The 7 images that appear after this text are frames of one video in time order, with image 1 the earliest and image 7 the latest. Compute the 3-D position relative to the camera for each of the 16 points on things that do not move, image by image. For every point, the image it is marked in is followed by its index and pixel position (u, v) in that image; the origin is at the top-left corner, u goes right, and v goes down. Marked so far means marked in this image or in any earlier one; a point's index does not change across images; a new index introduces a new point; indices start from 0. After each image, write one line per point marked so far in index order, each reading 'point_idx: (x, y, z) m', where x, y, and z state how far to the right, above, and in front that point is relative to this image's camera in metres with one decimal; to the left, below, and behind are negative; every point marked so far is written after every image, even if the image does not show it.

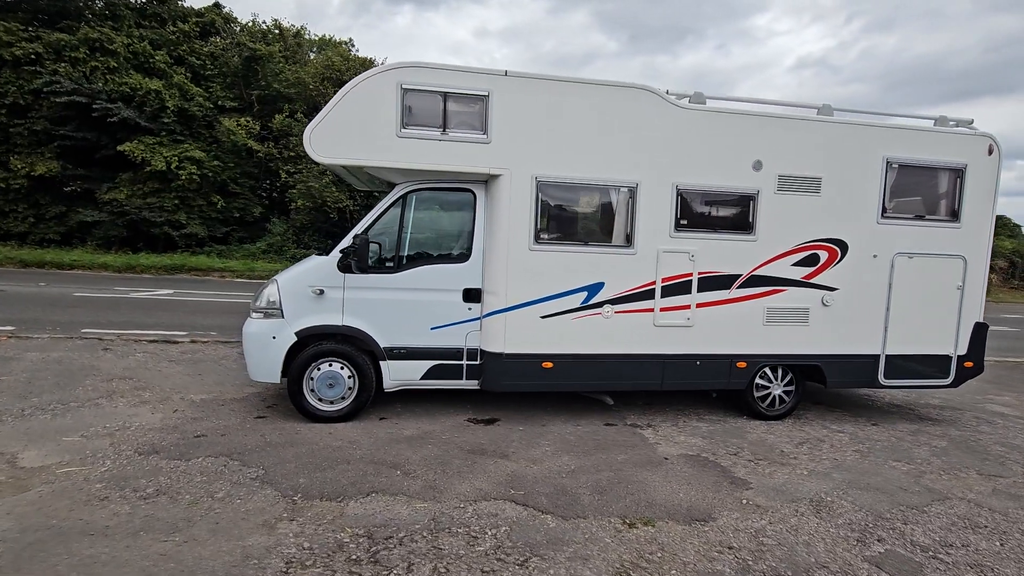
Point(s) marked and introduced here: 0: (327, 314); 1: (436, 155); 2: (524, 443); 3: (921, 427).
0: (-1.6, -0.2, +4.6) m
1: (-0.6, +1.2, +4.4) m
2: (+0.1, -1.3, +4.4) m
3: (+4.4, -1.5, +5.5) m
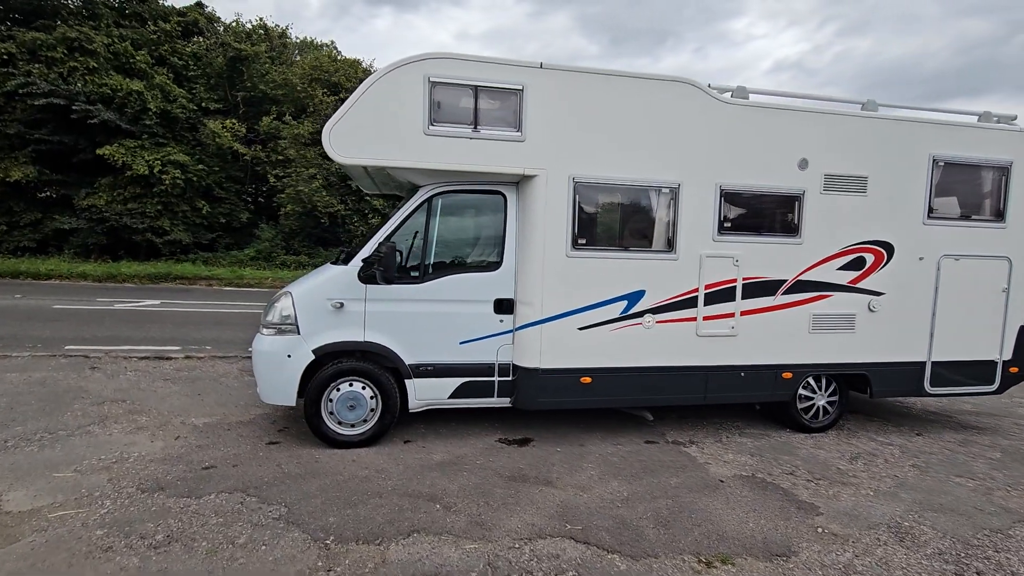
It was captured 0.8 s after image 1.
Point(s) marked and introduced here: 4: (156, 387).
0: (-1.3, -0.3, +4.2) m
1: (-0.3, +1.1, +4.1) m
2: (+0.4, -1.4, +4.0) m
3: (+4.7, -1.5, +5.3) m
4: (-3.9, -1.1, +5.6) m
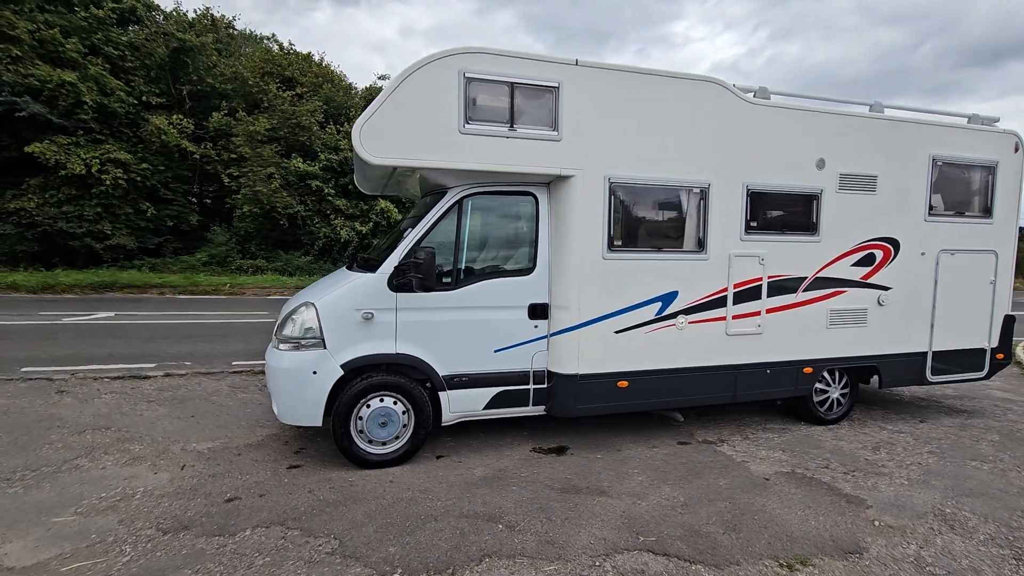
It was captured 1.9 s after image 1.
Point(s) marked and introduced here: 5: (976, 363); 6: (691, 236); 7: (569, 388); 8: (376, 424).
0: (-1.0, -0.4, +3.9) m
1: (-0.1, +1.0, +3.9) m
2: (+0.8, -1.4, +3.9) m
3: (+4.9, -1.4, +5.6) m
4: (-3.7, -1.2, +5.1) m
5: (+5.0, -0.8, +5.5) m
6: (+1.6, +0.5, +4.4) m
7: (+0.5, -0.8, +4.2) m
8: (-1.1, -1.0, +4.0) m
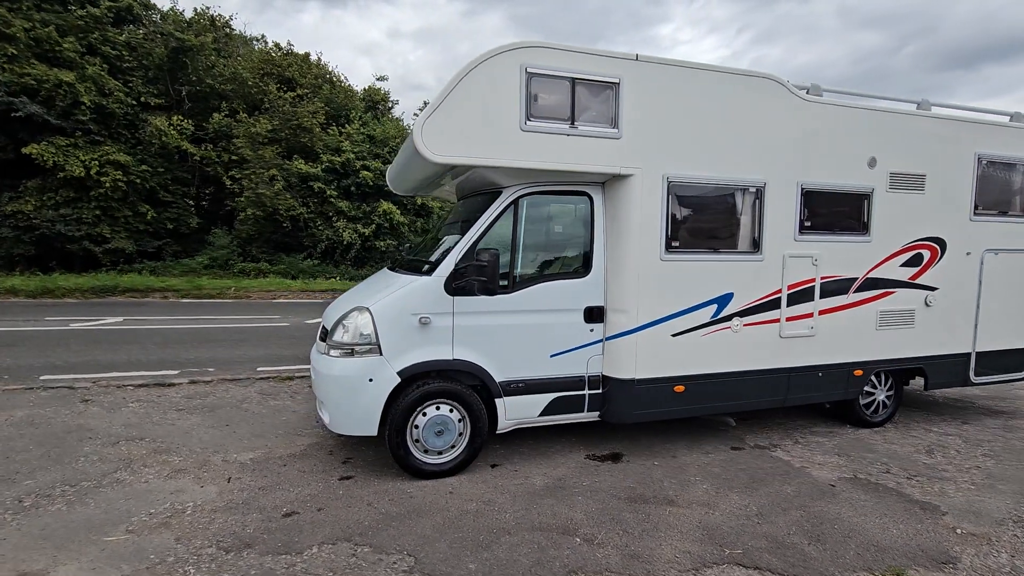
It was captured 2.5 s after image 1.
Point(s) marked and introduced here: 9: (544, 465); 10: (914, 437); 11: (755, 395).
0: (-0.6, -0.4, +3.8) m
1: (+0.4, +1.0, +3.8) m
2: (+1.2, -1.5, +3.8) m
3: (+5.3, -1.4, +5.5) m
4: (-3.3, -1.3, +4.9) m
5: (+5.5, -0.8, +5.5) m
6: (+2.0, +0.4, +4.3) m
7: (+0.9, -0.8, +4.1) m
8: (-0.6, -1.1, +3.8) m
9: (+0.3, -1.4, +4.0) m
10: (+3.9, -1.4, +5.0) m
11: (+2.1, -0.9, +4.5) m
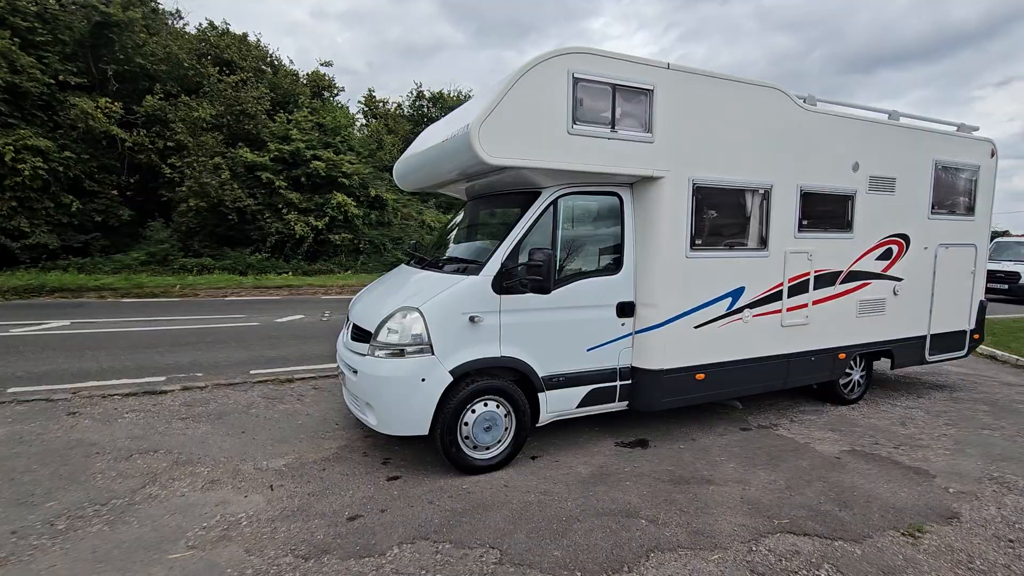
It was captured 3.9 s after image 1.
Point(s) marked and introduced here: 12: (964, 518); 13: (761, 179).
0: (-0.2, -0.4, +3.8) m
1: (+0.7, +1.0, +3.9) m
2: (+1.6, -1.4, +4.1) m
3: (+5.4, -1.3, +6.3) m
4: (-3.0, -1.3, +4.7) m
5: (+5.6, -0.7, +6.3) m
6: (+2.2, +0.5, +4.7) m
7: (+1.2, -0.8, +4.4) m
8: (-0.2, -1.1, +3.9) m
9: (+0.6, -1.4, +4.2) m
10: (+4.1, -1.4, +5.6) m
11: (+2.4, -0.9, +4.9) m
12: (+3.0, -1.5, +3.4) m
13: (+2.3, +1.0, +4.6) m
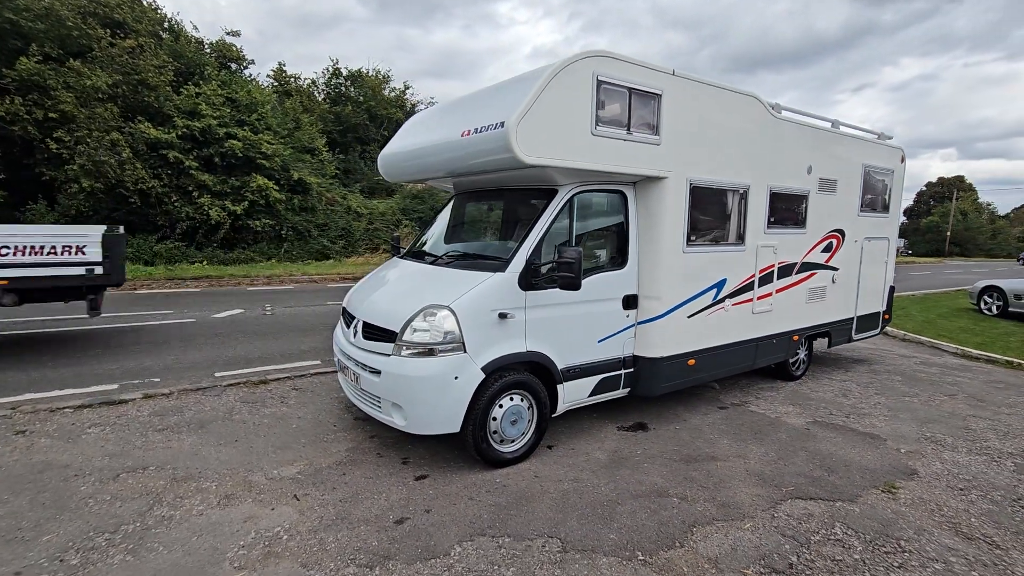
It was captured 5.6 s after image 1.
0: (0.0, -0.4, +3.9) m
1: (+0.9, +1.1, +4.1) m
2: (+1.7, -1.4, +4.5) m
3: (+5.1, -1.1, +7.4) m
4: (-2.9, -1.3, +4.2) m
5: (+5.2, -0.5, +7.3) m
6: (+2.2, +0.6, +5.1) m
7: (+1.3, -0.7, +4.7) m
8: (0.0, -1.0, +4.0) m
9: (+0.7, -1.3, +4.5) m
10: (+3.9, -1.2, +6.4) m
11: (+2.4, -0.8, +5.4) m
12: (+3.3, -1.5, +4.1) m
13: (+2.3, +1.1, +5.1) m
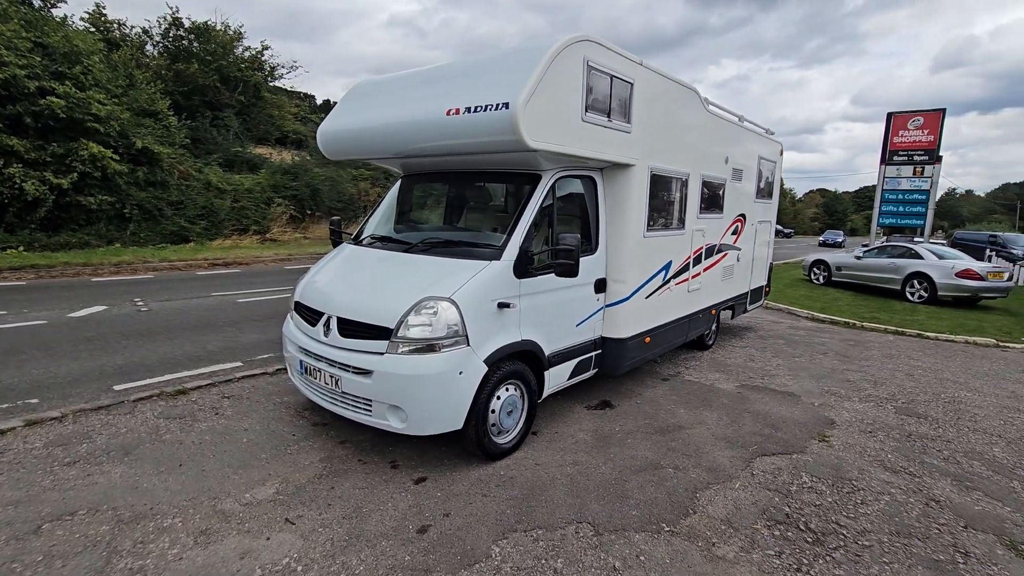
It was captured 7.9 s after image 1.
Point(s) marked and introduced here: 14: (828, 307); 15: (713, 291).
0: (0.0, -0.3, +3.8) m
1: (+0.7, +1.2, +4.2) m
2: (+1.5, -1.2, +4.9) m
3: (+4.0, -0.8, +8.5) m
4: (-2.9, -1.3, +3.4) m
5: (+4.2, -0.1, +8.5) m
6: (+1.8, +0.8, +5.5) m
7: (+1.0, -0.6, +4.9) m
8: (-0.1, -1.0, +3.9) m
9: (+0.5, -1.2, +4.6) m
10: (+3.1, -0.9, +7.3) m
11: (+1.9, -0.6, +5.9) m
12: (+3.1, -1.3, +4.9) m
13: (+1.8, +1.3, +5.5) m
14: (+7.3, -0.4, +11.8) m
15: (+2.6, 0.0, +6.7) m
